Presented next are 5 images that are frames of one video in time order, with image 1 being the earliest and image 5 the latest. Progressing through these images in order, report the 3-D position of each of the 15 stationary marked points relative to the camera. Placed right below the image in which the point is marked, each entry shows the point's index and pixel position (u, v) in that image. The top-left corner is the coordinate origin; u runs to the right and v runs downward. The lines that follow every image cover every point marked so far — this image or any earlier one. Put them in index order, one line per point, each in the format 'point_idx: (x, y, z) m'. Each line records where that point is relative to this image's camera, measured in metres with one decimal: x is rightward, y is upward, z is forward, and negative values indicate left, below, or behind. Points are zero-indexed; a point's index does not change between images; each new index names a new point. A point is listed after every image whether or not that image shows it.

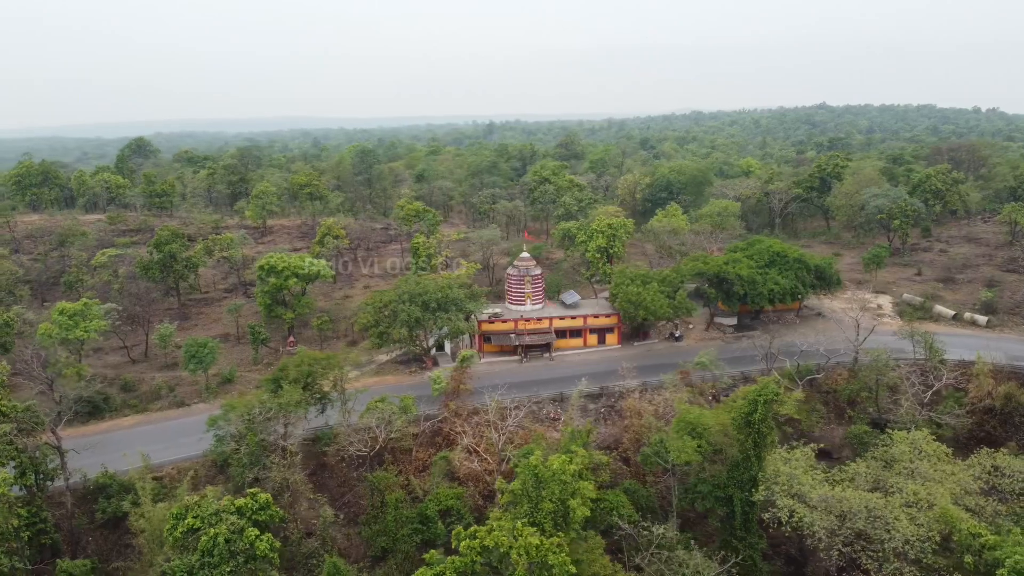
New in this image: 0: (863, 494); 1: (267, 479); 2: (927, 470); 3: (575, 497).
0: (+7.1, -4.2, +16.9) m
1: (-5.8, -4.5, +19.7) m
2: (+9.0, -3.9, +17.9) m
3: (+1.4, -4.5, +18.1) m
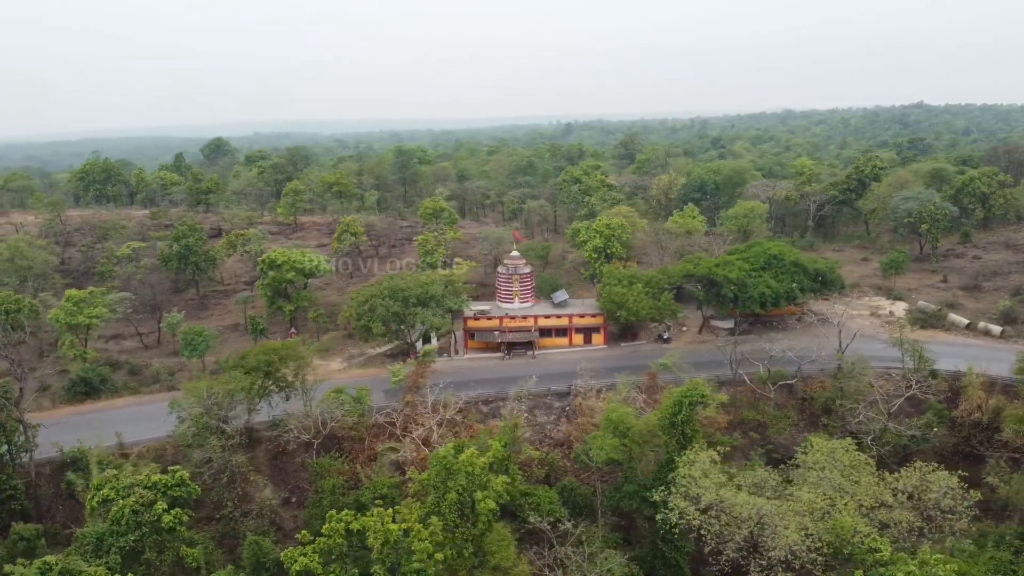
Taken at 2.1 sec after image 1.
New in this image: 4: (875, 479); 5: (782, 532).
0: (+4.9, -4.2, +16.7) m
1: (-7.6, -4.3, +20.9) m
2: (+6.9, -4.0, +17.4) m
3: (-0.6, -4.5, +18.5) m
4: (+7.8, -4.1, +17.9) m
5: (+5.1, -4.6, +15.8) m
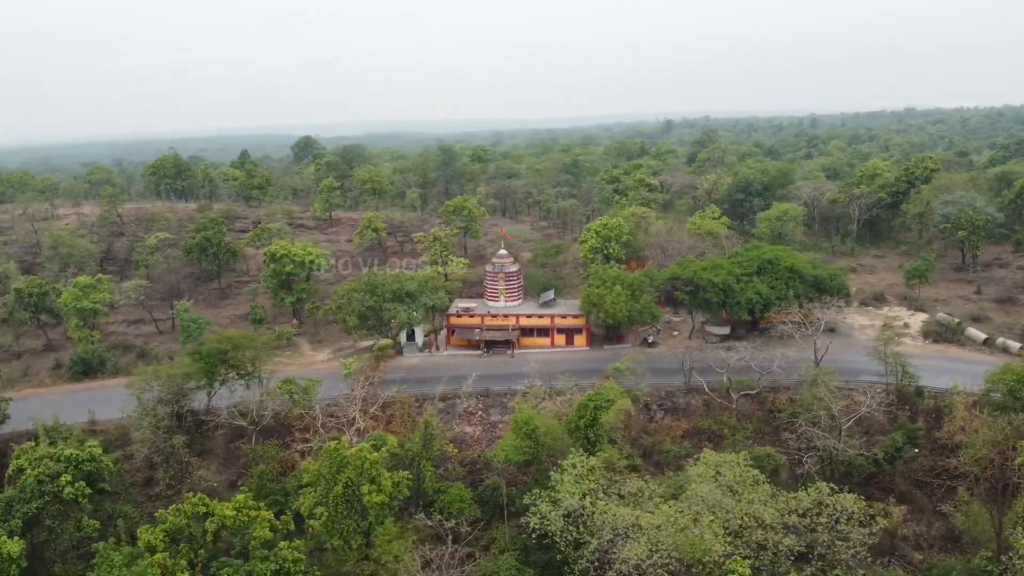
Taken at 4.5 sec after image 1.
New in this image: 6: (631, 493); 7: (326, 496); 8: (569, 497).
0: (+2.1, -4.3, +16.2) m
1: (-9.6, -4.0, +22.1) m
2: (+4.2, -4.1, +16.6) m
3: (-3.1, -4.4, +18.8) m
4: (+5.1, -4.2, +16.9) m
5: (+2.2, -4.7, +15.3) m
6: (+2.4, -4.2, +17.2) m
7: (-4.1, -4.6, +18.4) m
8: (+1.2, -4.1, +16.6) m
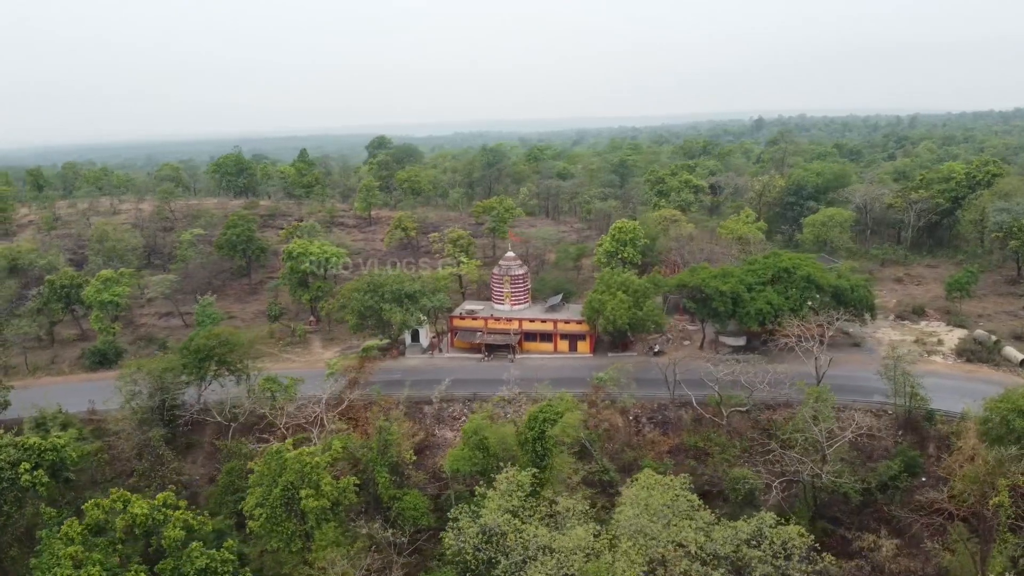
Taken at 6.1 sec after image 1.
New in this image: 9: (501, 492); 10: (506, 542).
0: (+0.5, -4.5, +15.4) m
1: (-10.5, -3.9, +22.7) m
2: (+2.6, -4.4, +15.7) m
3: (-4.4, -4.4, +18.6) m
4: (+3.6, -4.5, +15.8) m
5: (+0.4, -4.9, +14.6) m
6: (+0.9, -4.4, +16.4) m
7: (-5.4, -4.6, +18.4) m
8: (-0.4, -4.3, +15.9) m
9: (-0.2, -4.1, +16.6) m
10: (-0.1, -4.7, +15.4) m
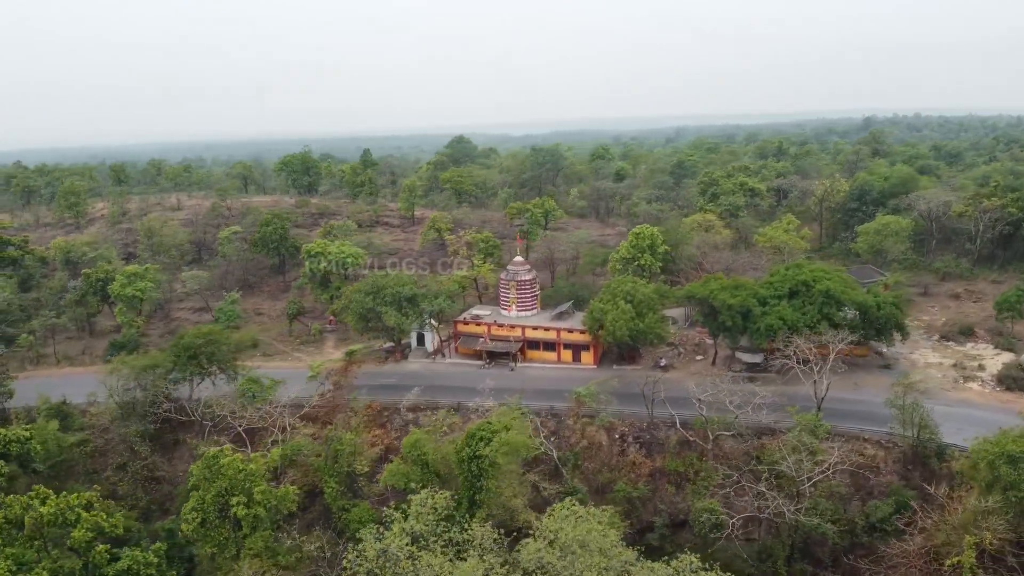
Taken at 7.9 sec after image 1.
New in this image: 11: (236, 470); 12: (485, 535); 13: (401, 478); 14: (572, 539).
0: (-1.3, -4.7, +14.6) m
1: (-11.3, -3.8, +23.1) m
2: (+0.8, -4.6, +14.5) m
3: (-5.7, -4.5, +18.3) m
4: (+1.8, -4.8, +14.6) m
5: (-1.5, -5.1, +13.7) m
6: (-0.8, -4.7, +15.5) m
7: (-6.8, -4.7, +18.3) m
8: (-2.2, -4.5, +15.2) m
9: (-1.9, -4.3, +15.8) m
10: (-1.9, -4.9, +14.6) m
11: (-6.1, -4.0, +18.4) m
12: (-0.4, -4.5, +15.3) m
13: (-2.3, -4.1, +18.4) m
14: (+1.1, -4.4, +14.7) m
